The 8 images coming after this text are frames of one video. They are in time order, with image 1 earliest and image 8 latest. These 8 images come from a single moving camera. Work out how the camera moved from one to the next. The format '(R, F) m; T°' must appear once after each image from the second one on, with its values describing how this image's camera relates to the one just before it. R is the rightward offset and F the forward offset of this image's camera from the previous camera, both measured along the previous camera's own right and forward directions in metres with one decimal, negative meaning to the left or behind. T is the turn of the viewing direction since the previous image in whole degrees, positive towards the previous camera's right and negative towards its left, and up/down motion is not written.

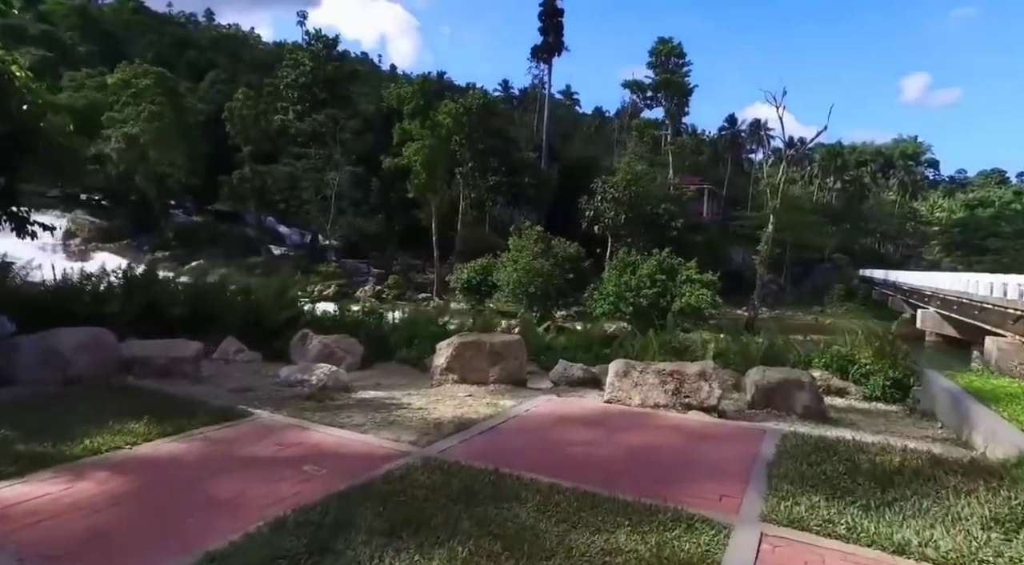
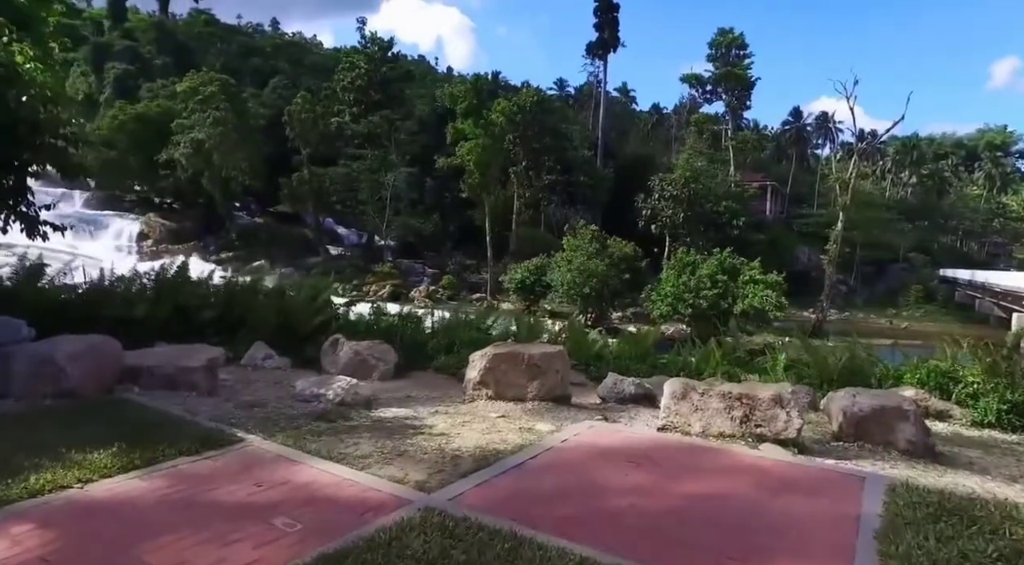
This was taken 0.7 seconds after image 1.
(+0.1, +0.7) m; -5°
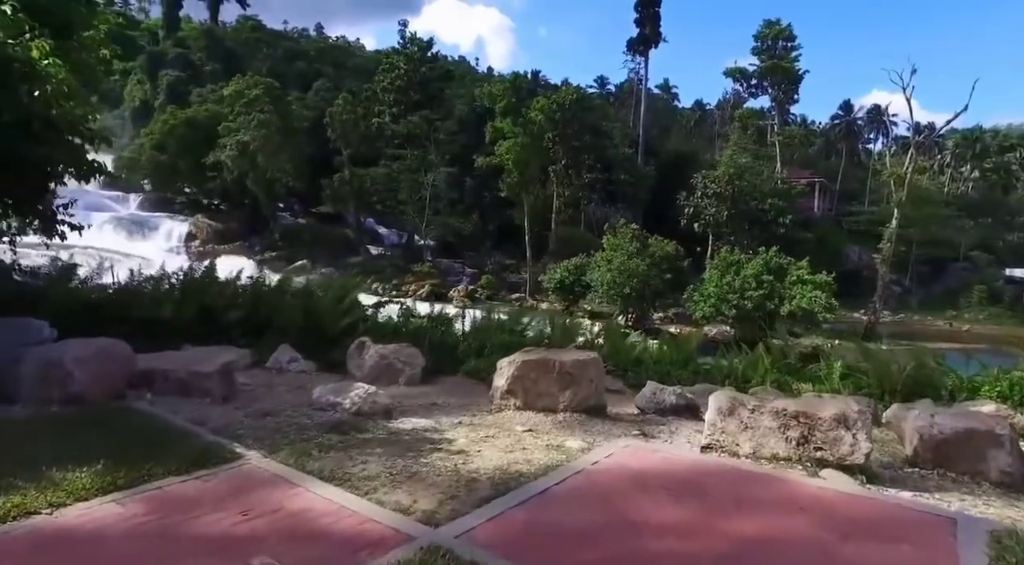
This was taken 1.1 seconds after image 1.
(+0.1, +0.4) m; -3°
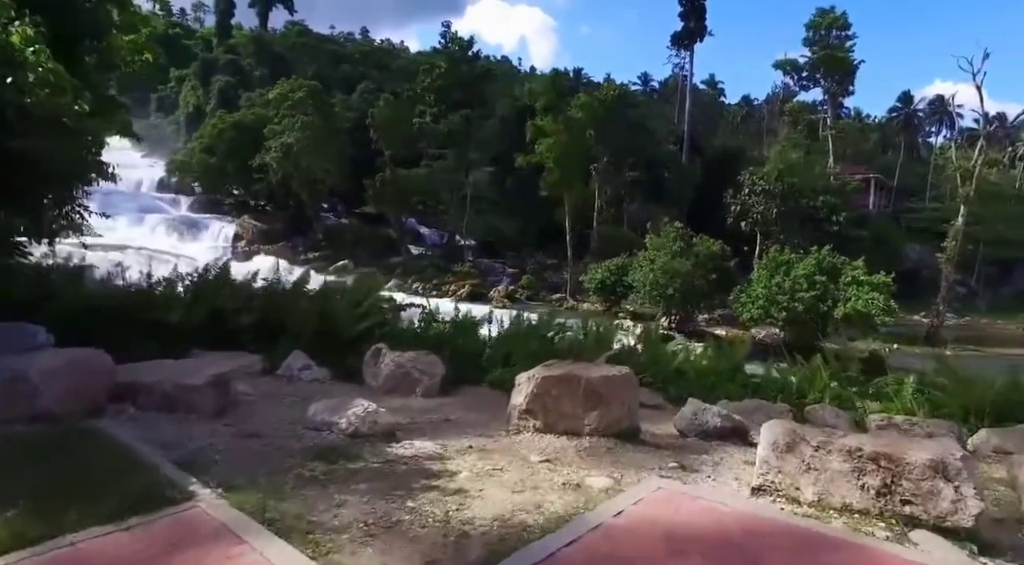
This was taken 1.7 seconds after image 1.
(+0.1, +0.6) m; -3°
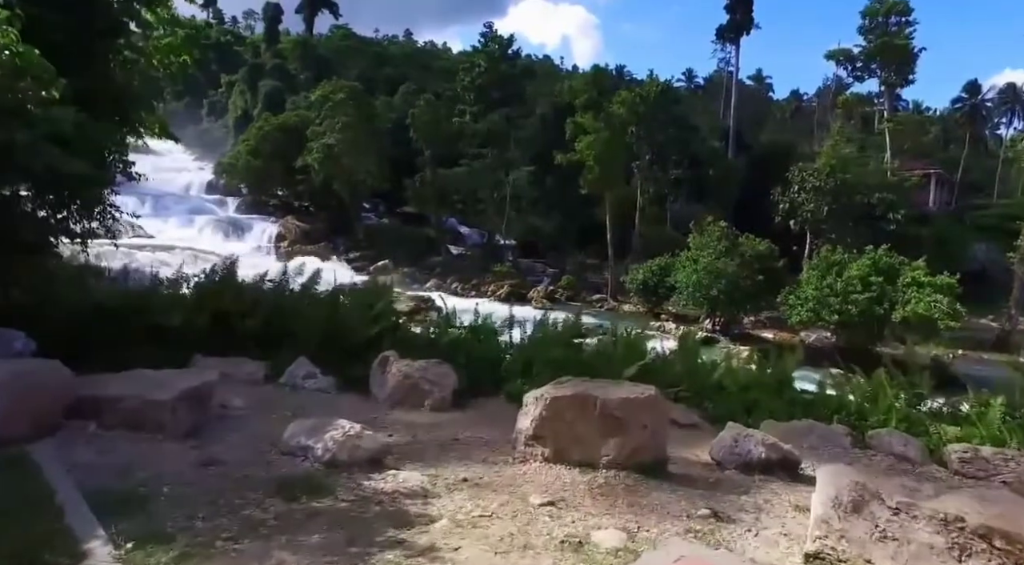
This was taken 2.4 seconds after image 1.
(+0.2, +0.6) m; -3°
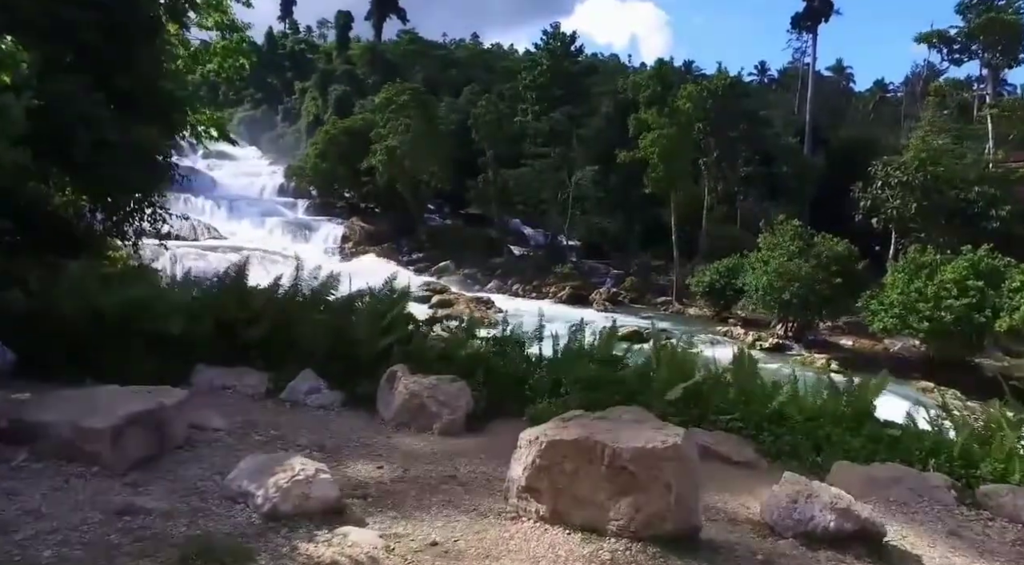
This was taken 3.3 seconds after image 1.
(+0.3, +0.8) m; -5°
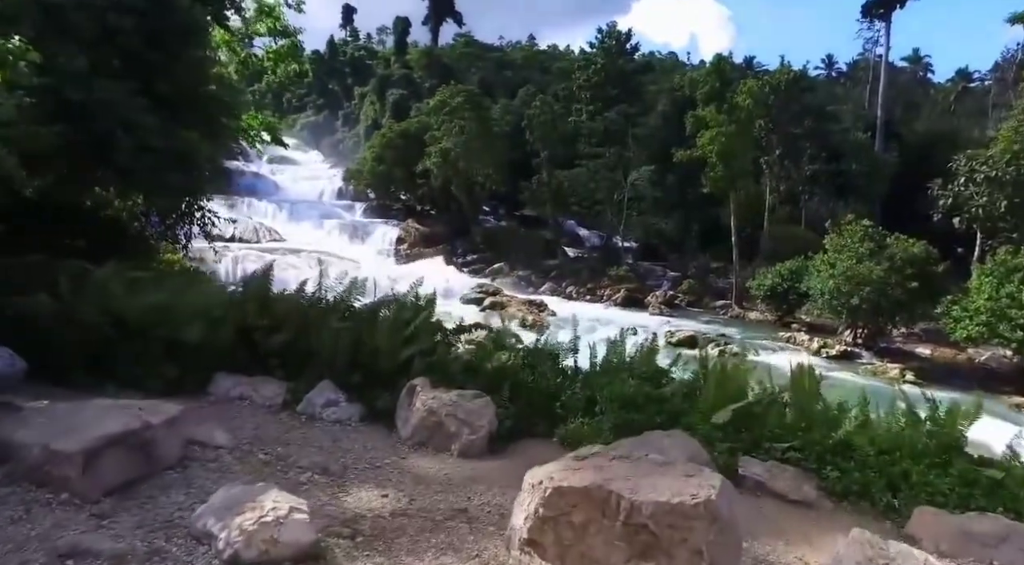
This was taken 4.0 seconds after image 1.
(+0.2, +0.5) m; -5°
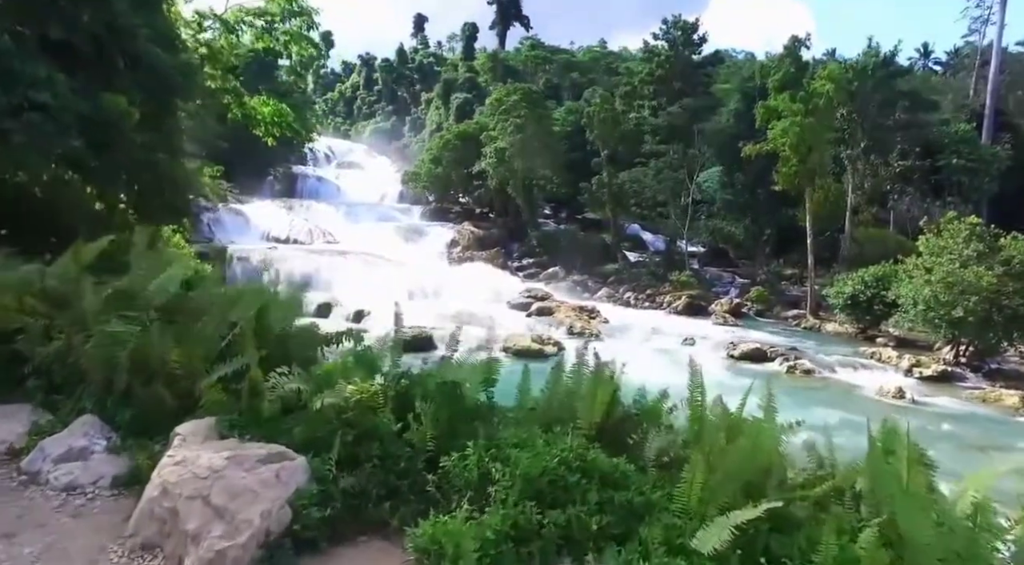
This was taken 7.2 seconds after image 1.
(+0.9, +2.2) m; -6°
